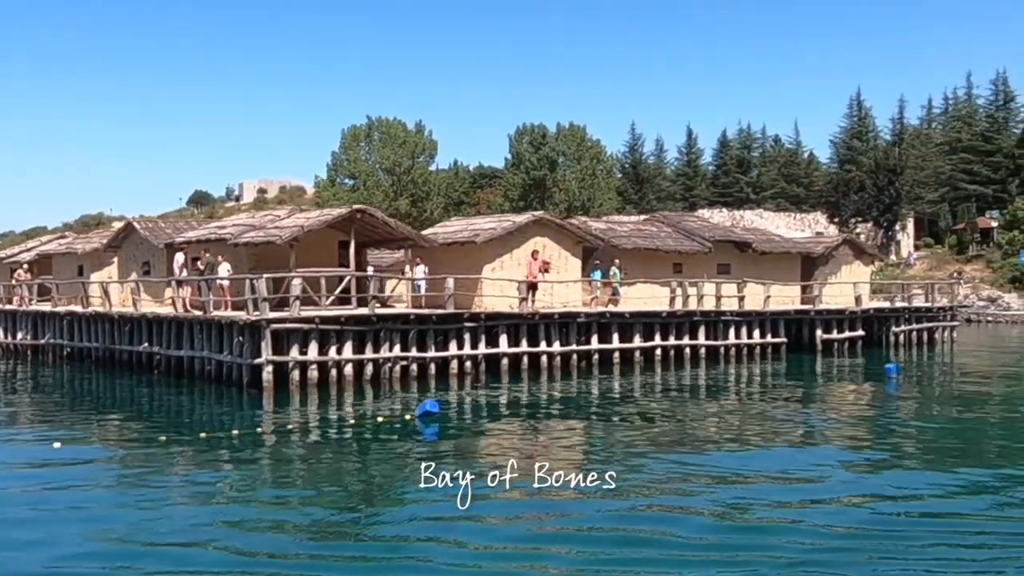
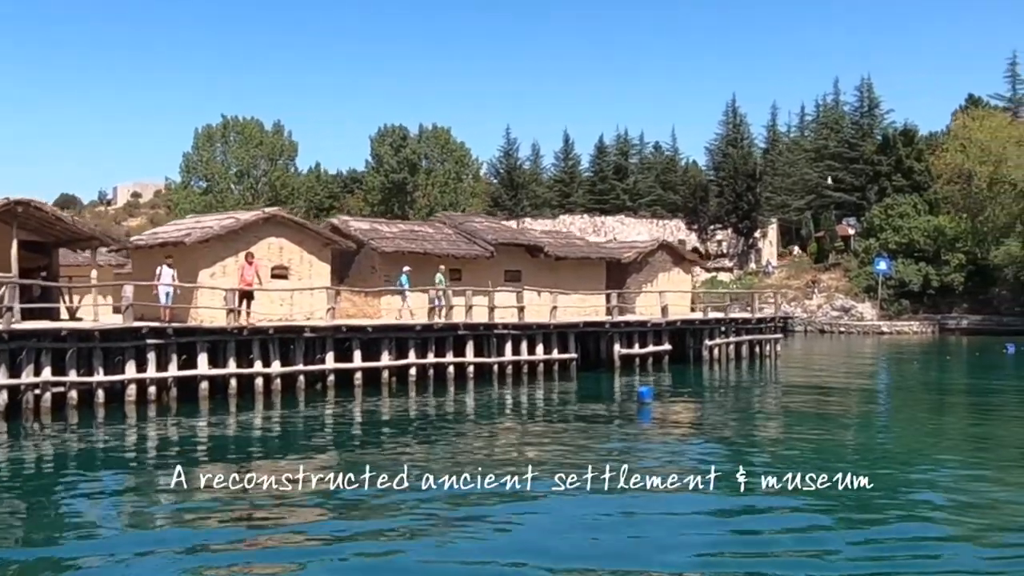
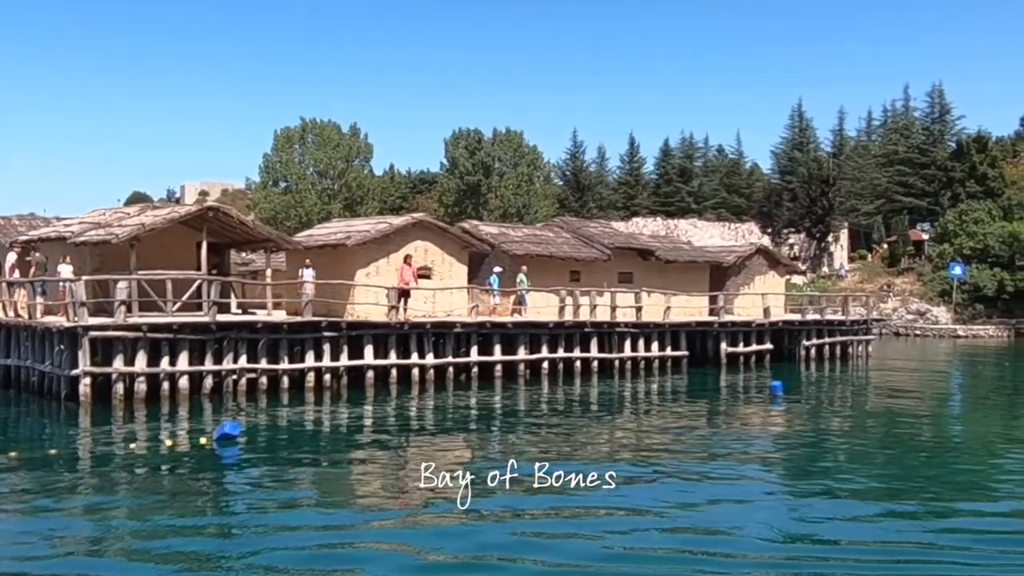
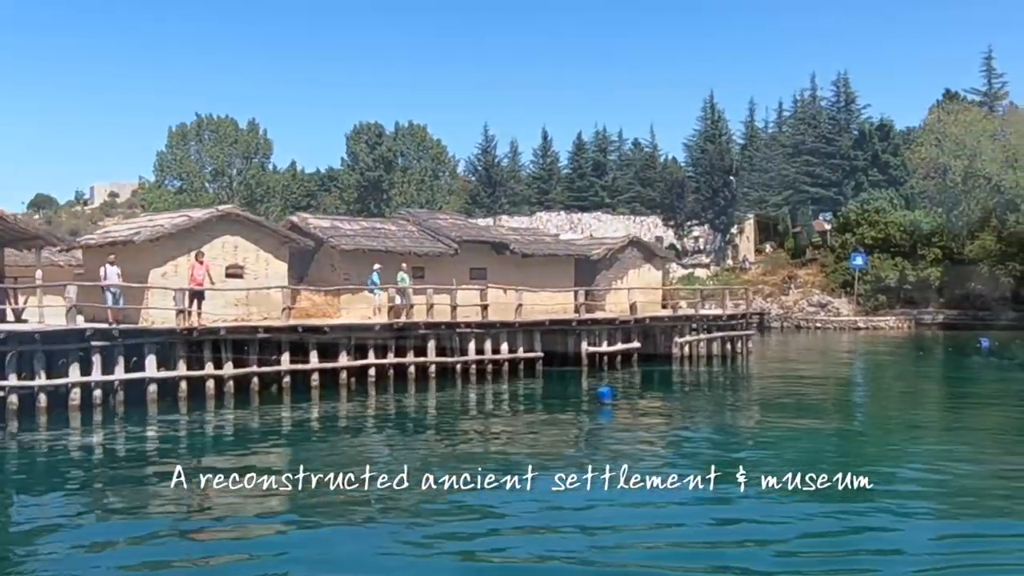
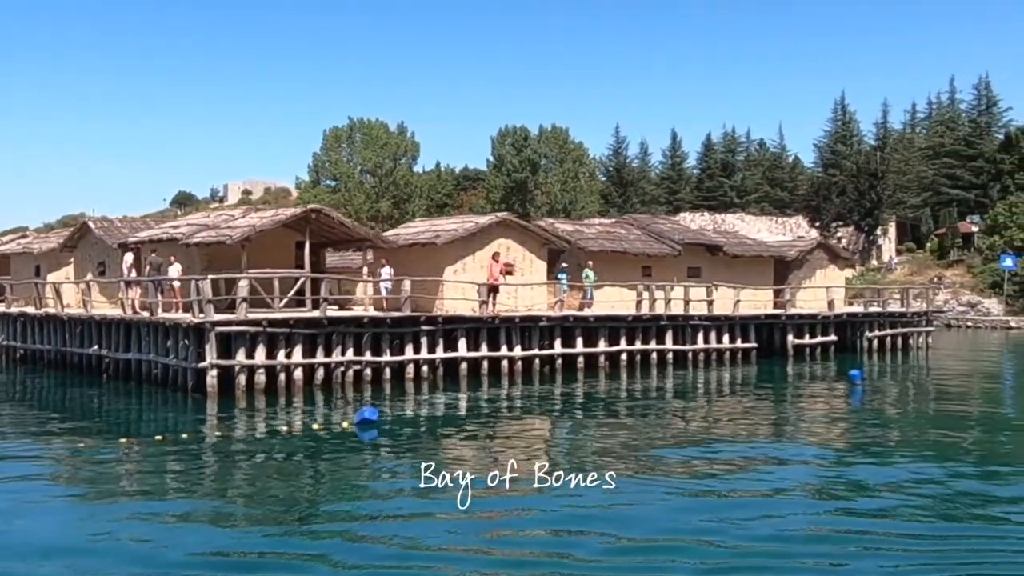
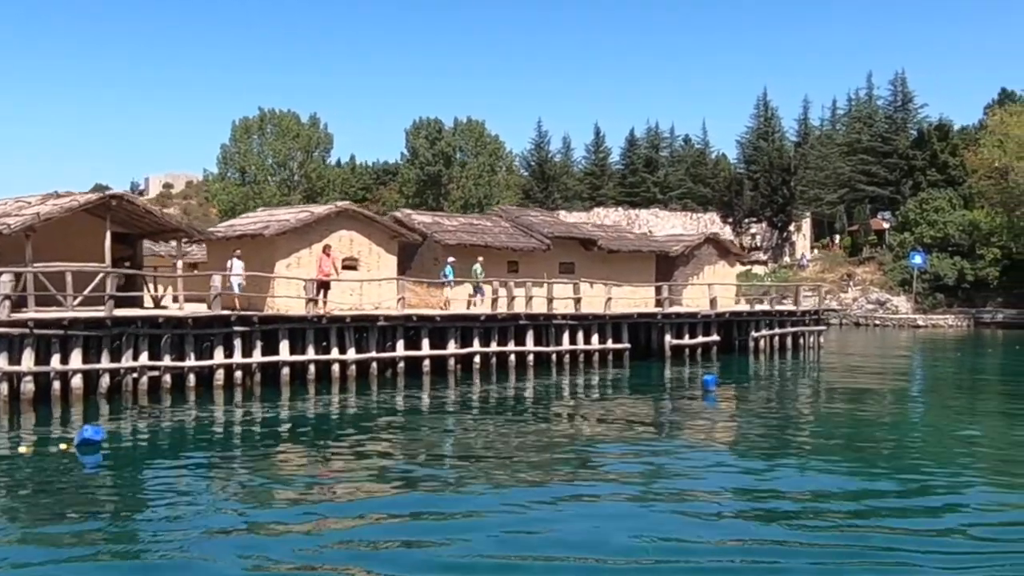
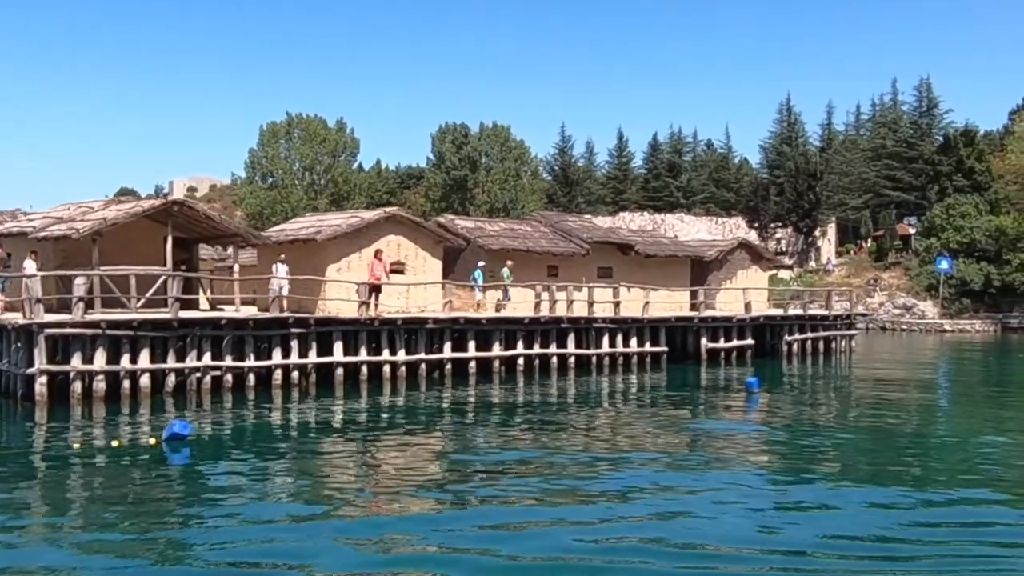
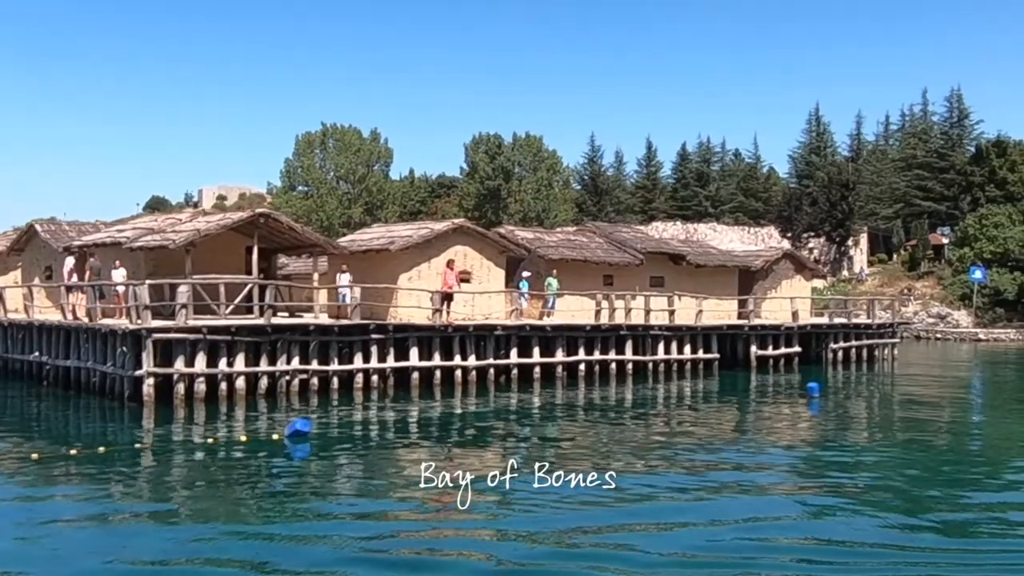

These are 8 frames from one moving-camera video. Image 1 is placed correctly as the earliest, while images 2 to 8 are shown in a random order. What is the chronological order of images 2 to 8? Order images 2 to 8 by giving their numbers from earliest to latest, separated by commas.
5, 8, 3, 7, 6, 2, 4
